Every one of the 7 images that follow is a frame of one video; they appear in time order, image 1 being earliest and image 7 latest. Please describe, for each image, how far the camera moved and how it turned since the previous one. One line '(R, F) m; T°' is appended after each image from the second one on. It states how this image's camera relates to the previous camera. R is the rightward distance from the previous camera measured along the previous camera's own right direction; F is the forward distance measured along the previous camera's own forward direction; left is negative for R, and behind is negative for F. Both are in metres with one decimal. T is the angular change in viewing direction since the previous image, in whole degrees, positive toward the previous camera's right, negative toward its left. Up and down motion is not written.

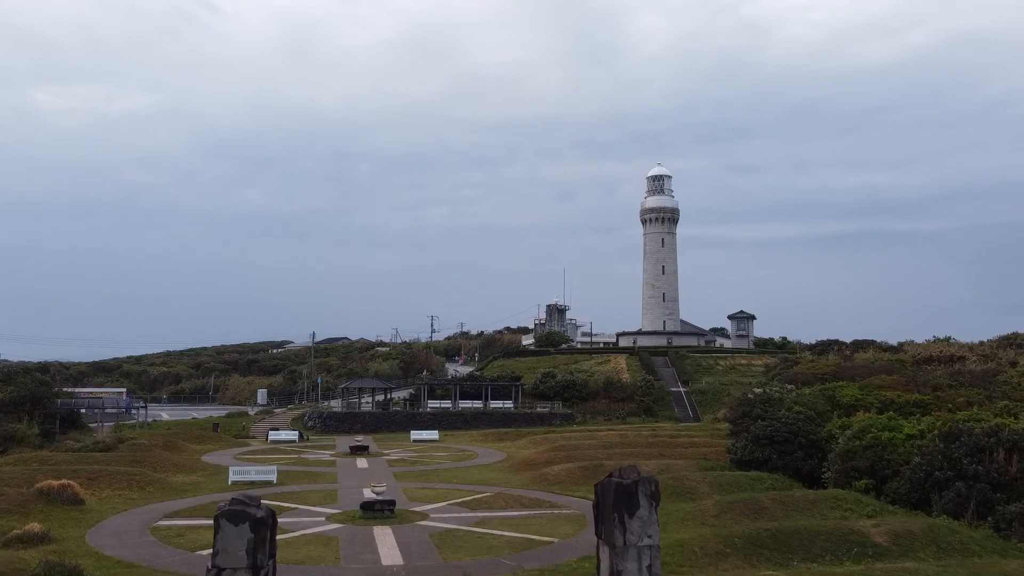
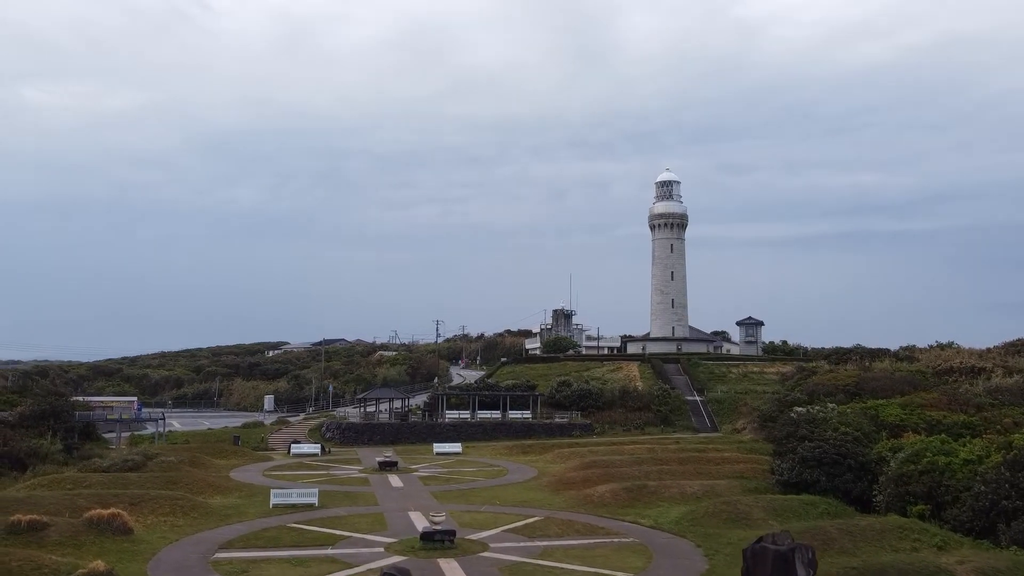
(-1.9, +0.4) m; +1°
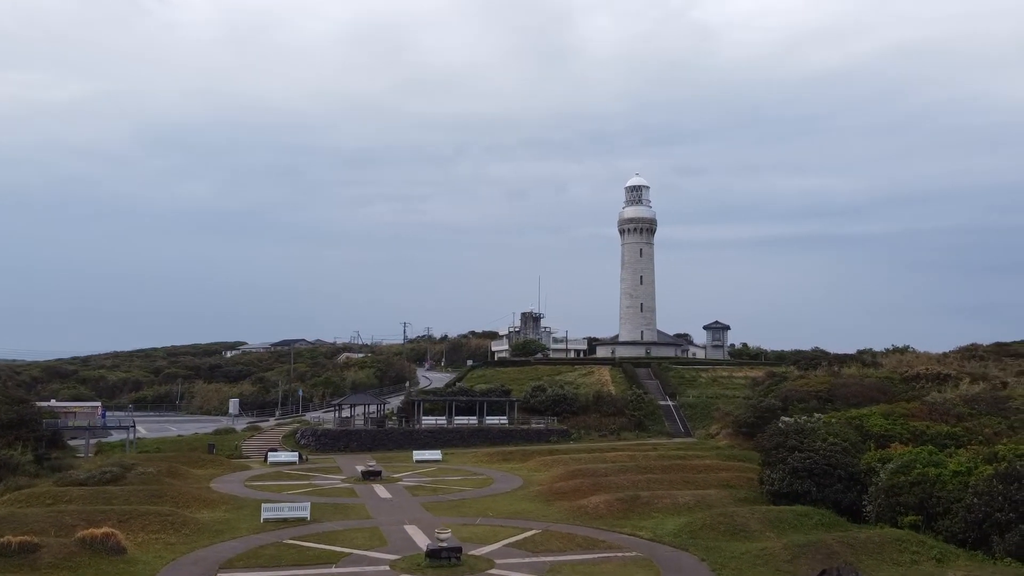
(-1.3, +0.2) m; +3°
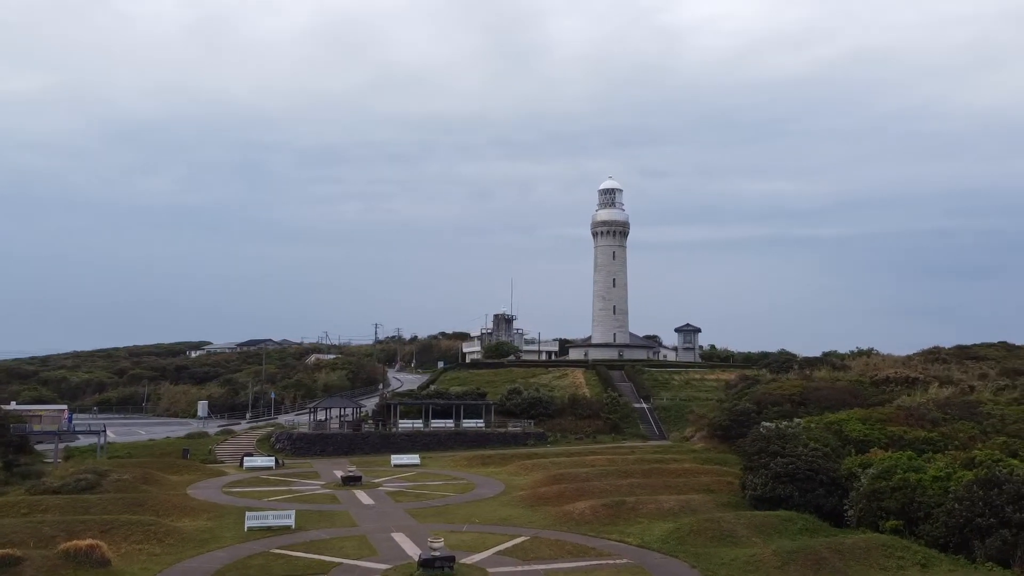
(-0.7, 0.0) m; +2°
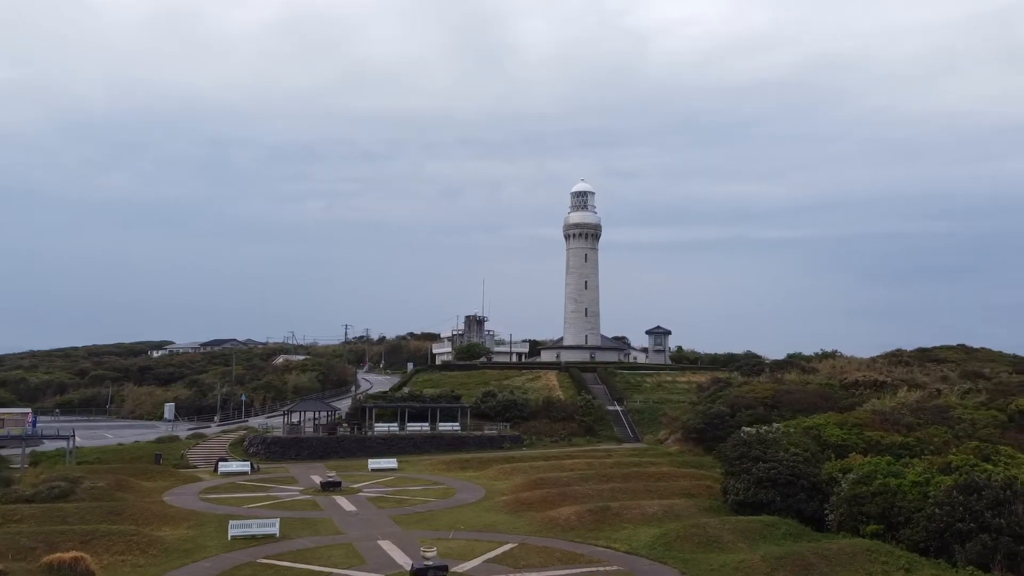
(-0.8, 0.0) m; +2°
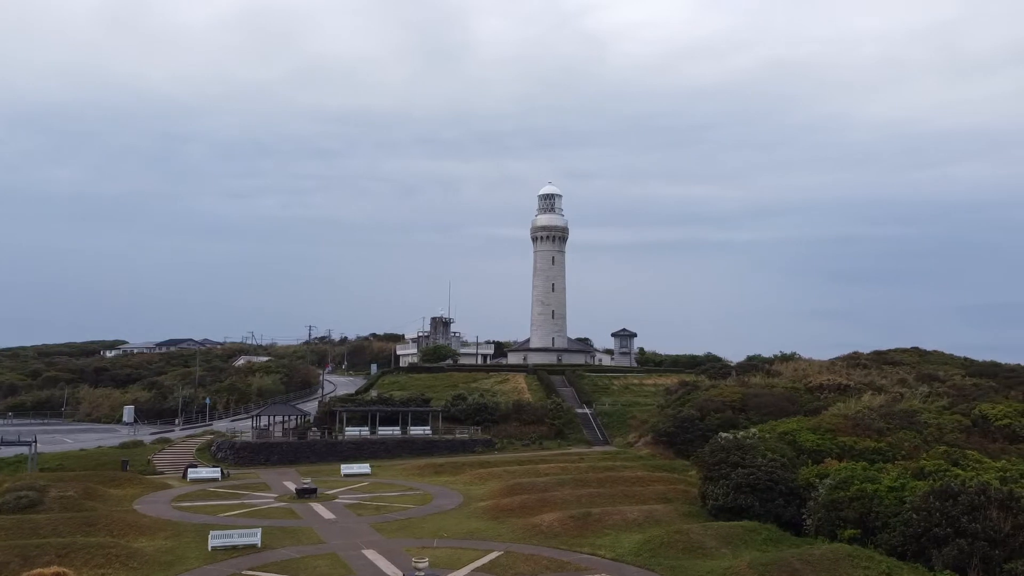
(-0.9, 0.0) m; +3°
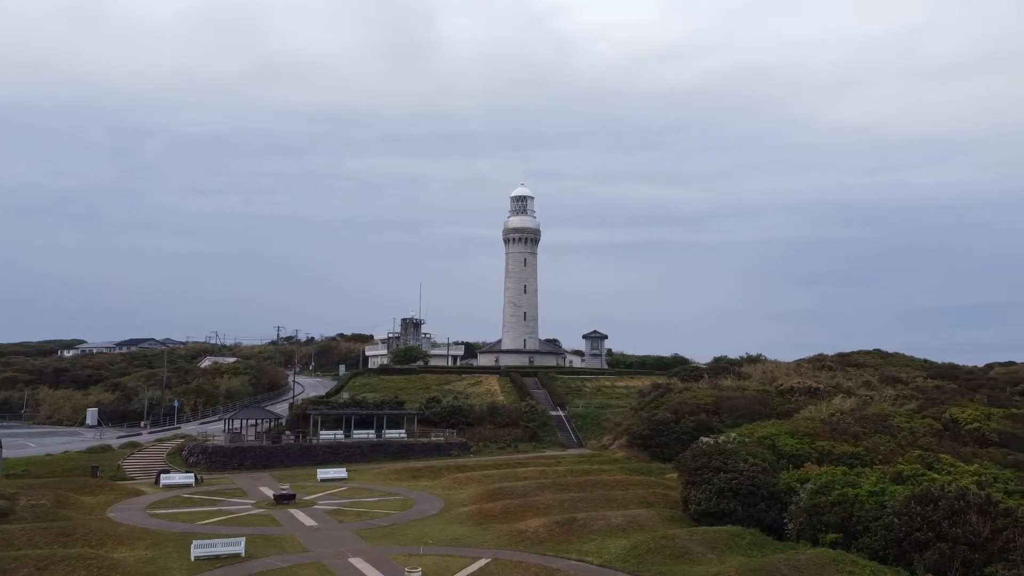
(-0.8, +0.1) m; +3°
